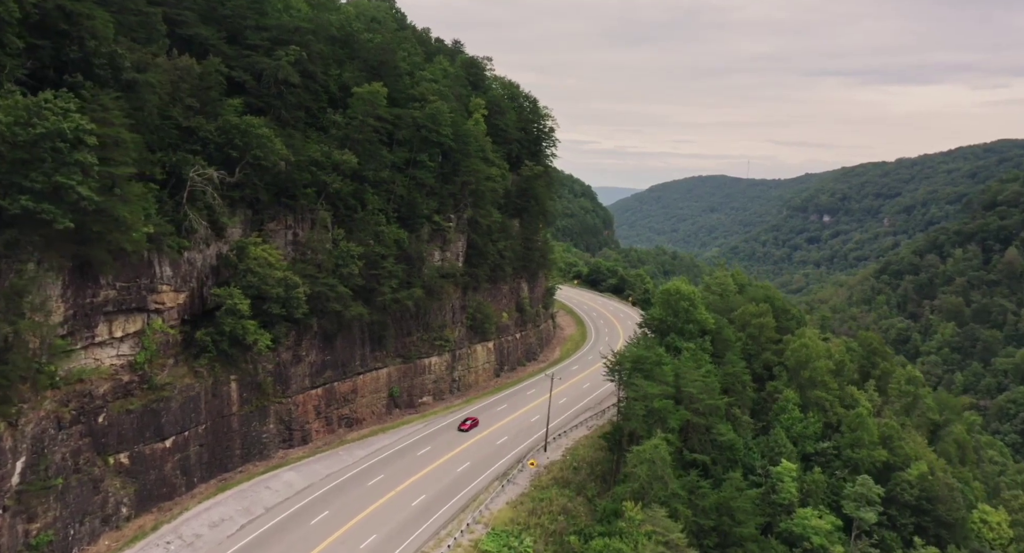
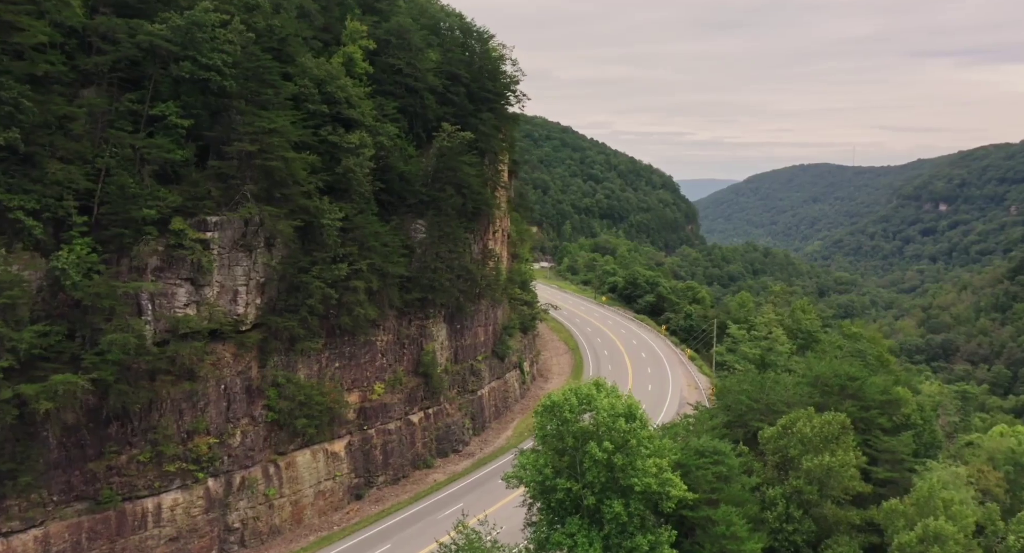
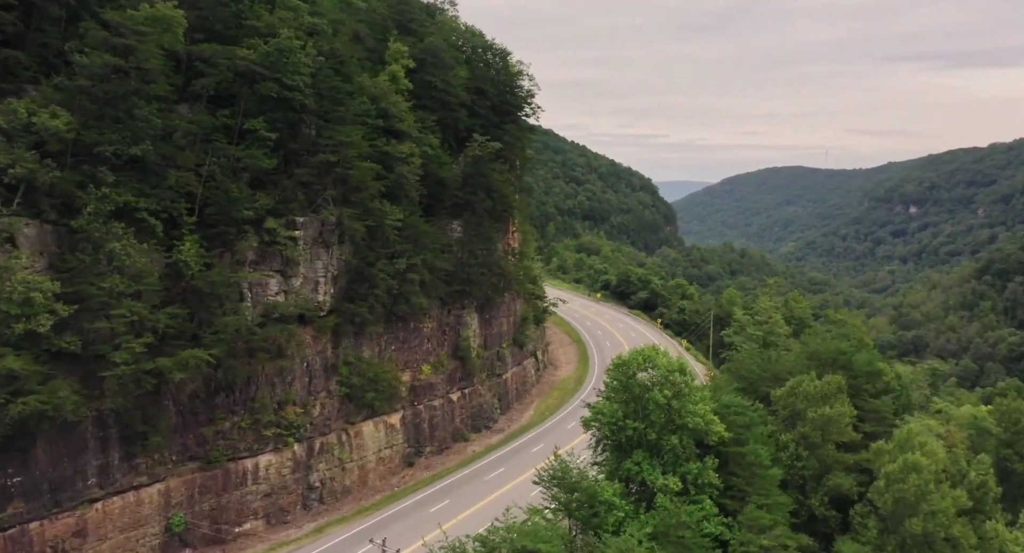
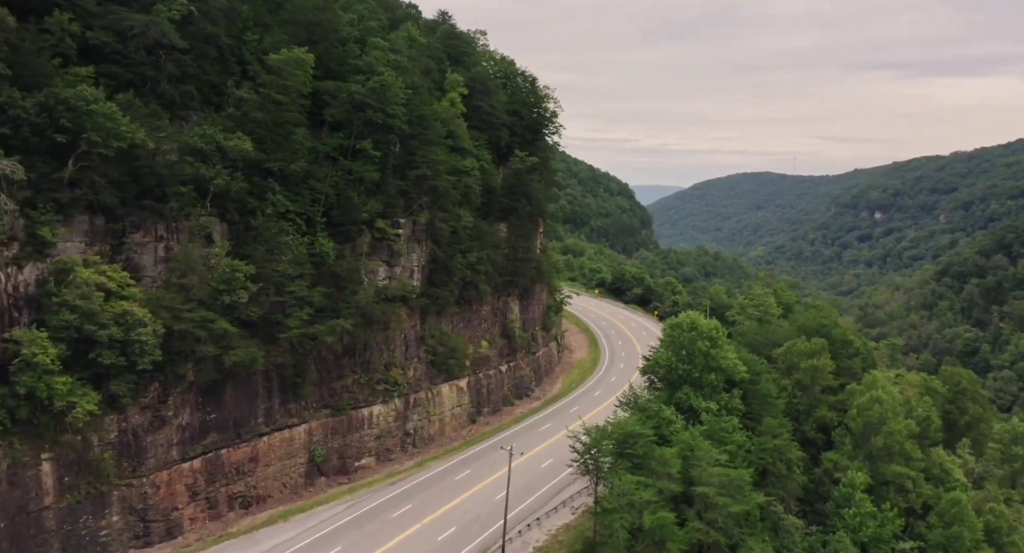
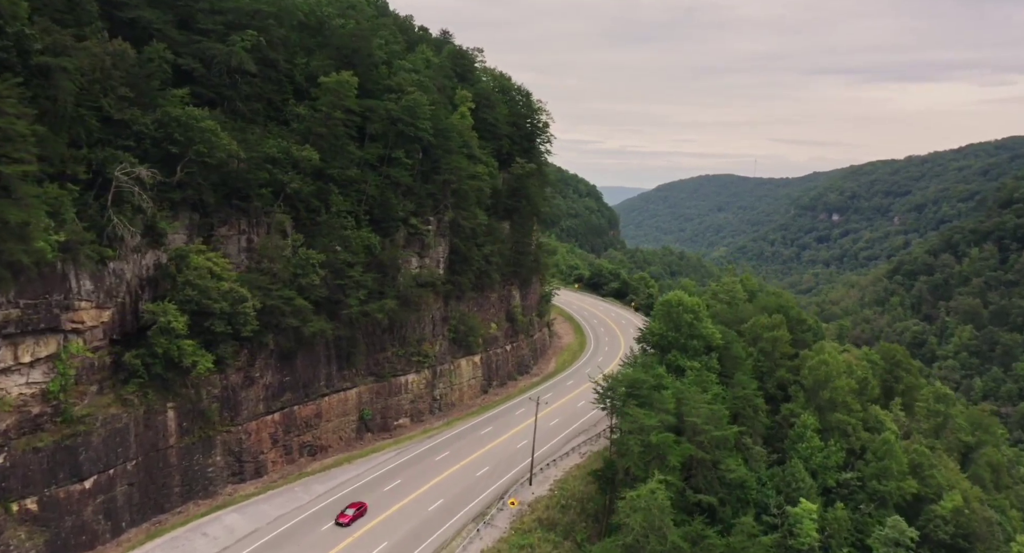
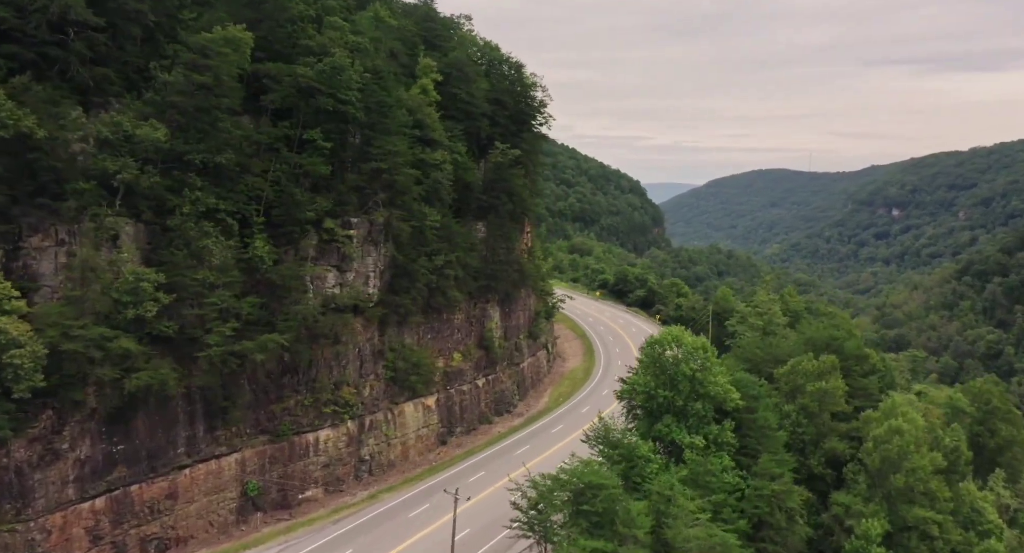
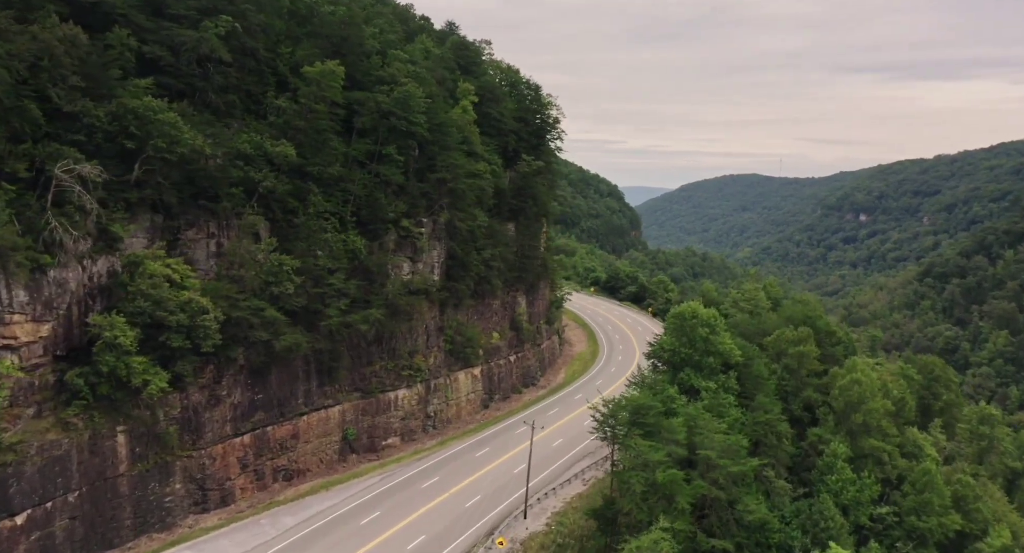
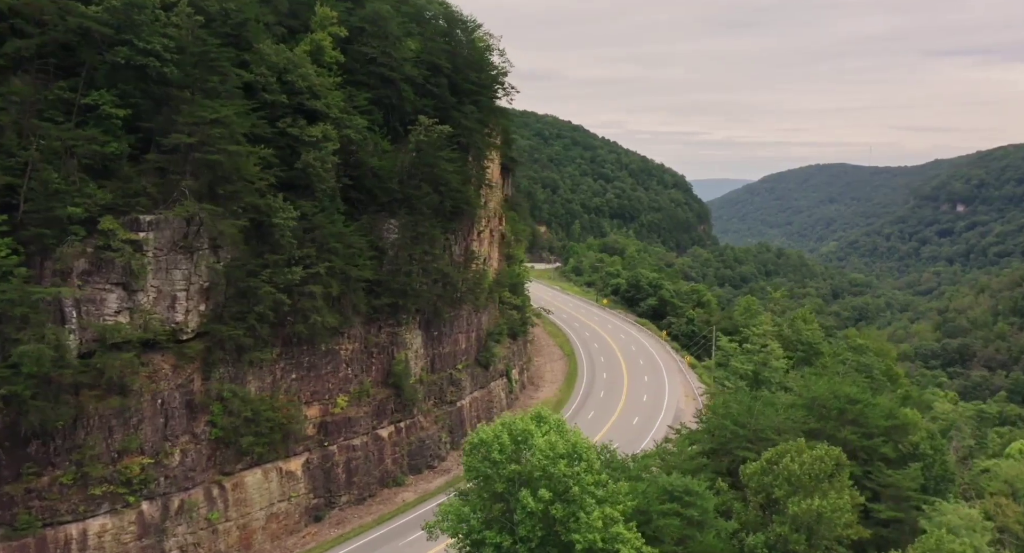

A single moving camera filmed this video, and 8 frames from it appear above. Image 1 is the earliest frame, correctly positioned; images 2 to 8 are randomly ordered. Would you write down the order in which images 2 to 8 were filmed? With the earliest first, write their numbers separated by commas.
5, 7, 4, 6, 3, 2, 8
